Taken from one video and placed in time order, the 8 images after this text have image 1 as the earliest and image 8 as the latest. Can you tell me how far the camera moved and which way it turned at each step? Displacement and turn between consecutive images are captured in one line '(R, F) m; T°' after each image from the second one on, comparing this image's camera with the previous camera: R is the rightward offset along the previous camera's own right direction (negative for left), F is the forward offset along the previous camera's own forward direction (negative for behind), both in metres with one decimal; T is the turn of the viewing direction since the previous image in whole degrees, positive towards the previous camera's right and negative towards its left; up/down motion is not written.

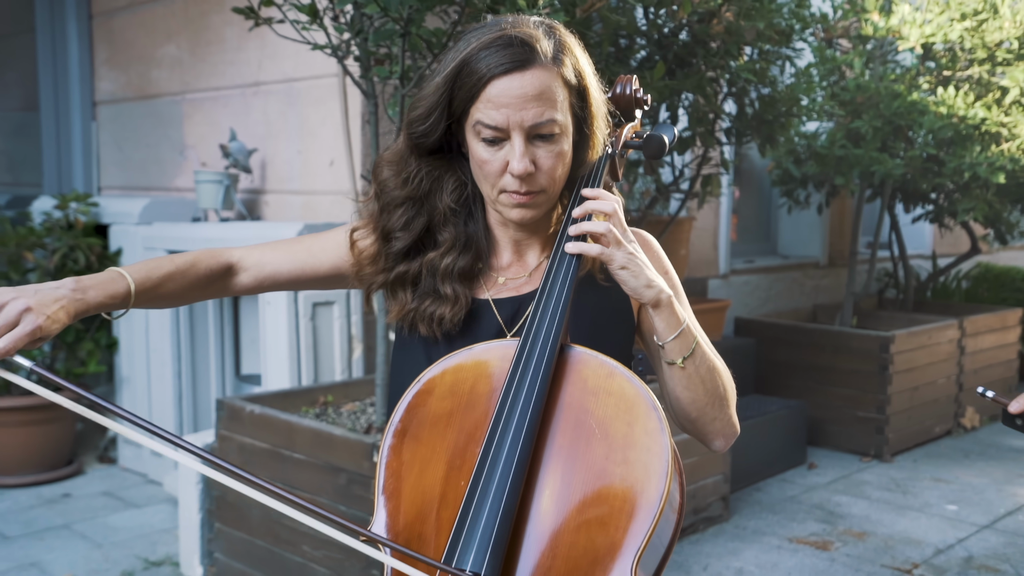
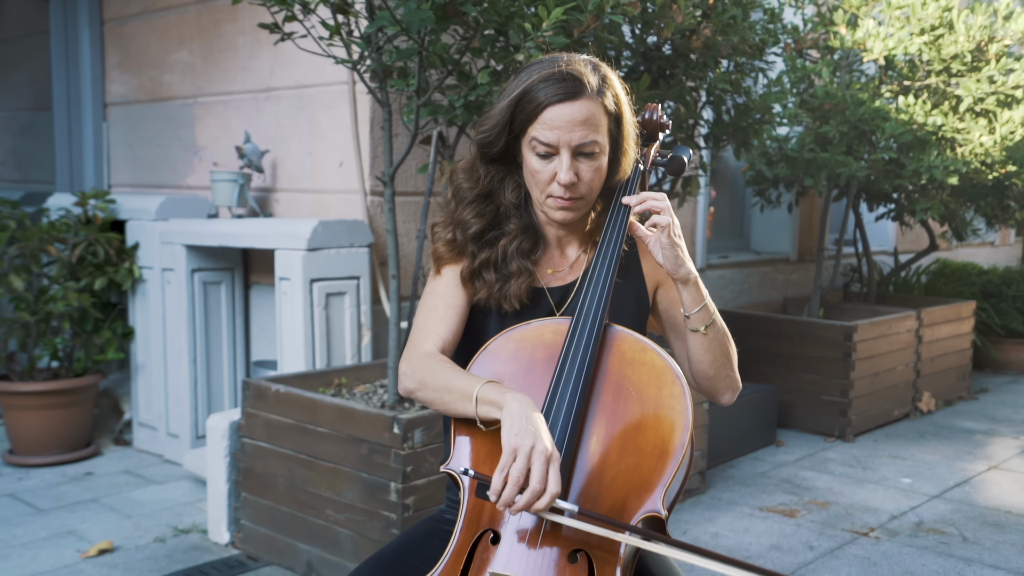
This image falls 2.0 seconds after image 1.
(-0.1, -0.3) m; +2°
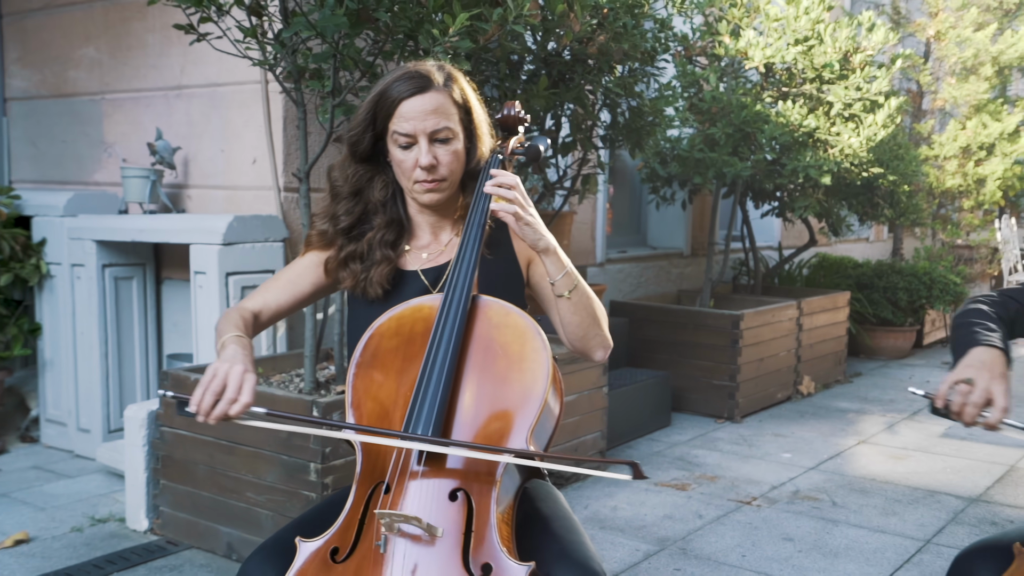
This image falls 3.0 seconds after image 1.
(0.0, -0.2) m; +6°
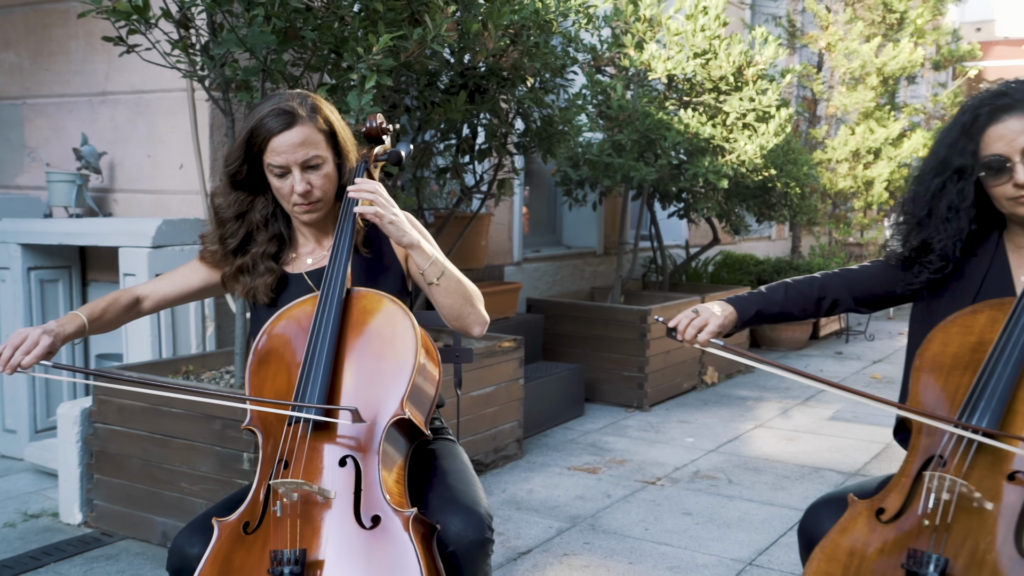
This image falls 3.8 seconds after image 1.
(0.0, -0.2) m; +5°
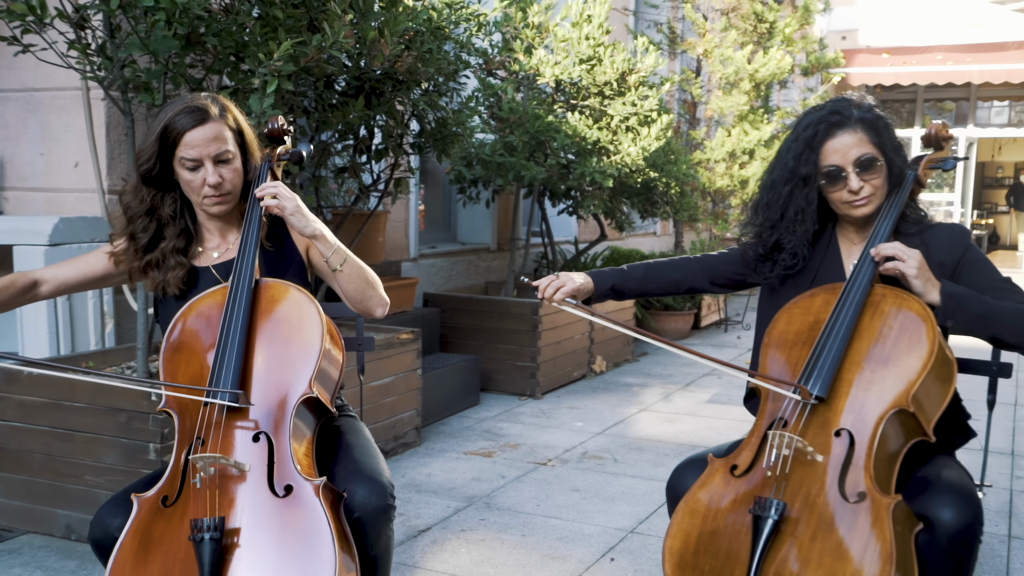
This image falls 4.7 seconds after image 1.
(0.0, -0.2) m; +7°
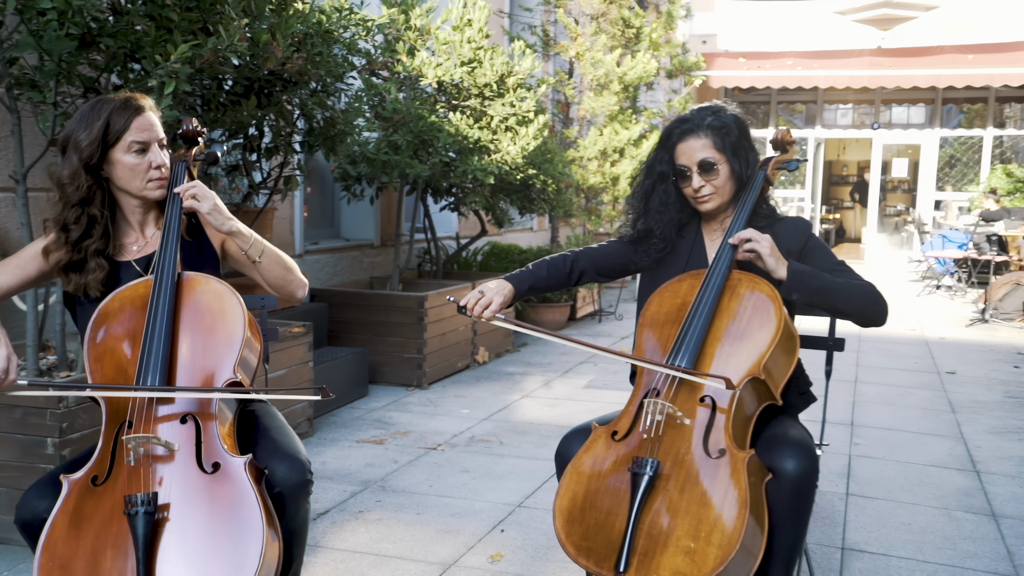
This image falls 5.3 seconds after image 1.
(-0.1, -0.2) m; +8°
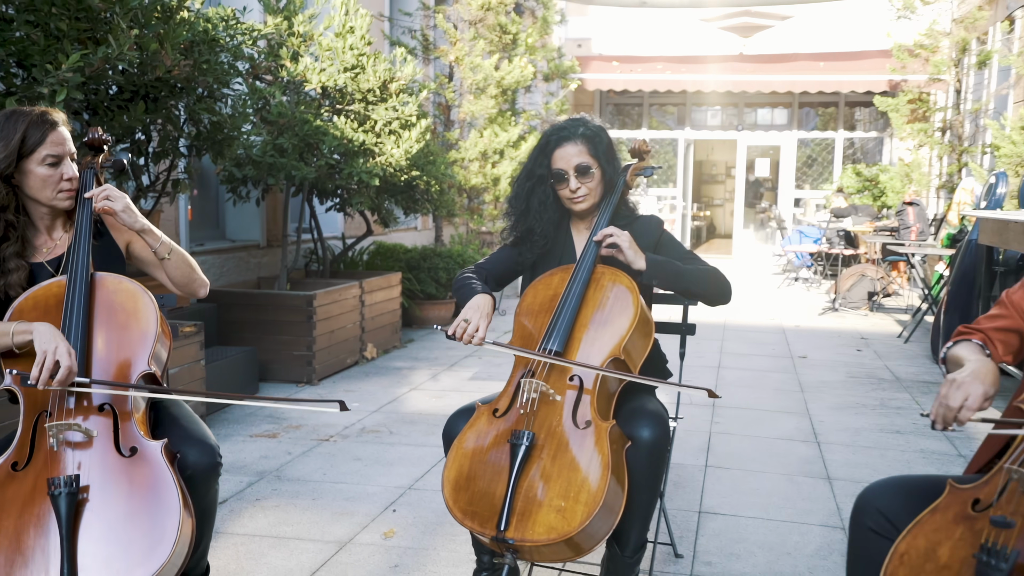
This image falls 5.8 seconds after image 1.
(0.0, -0.3) m; +7°
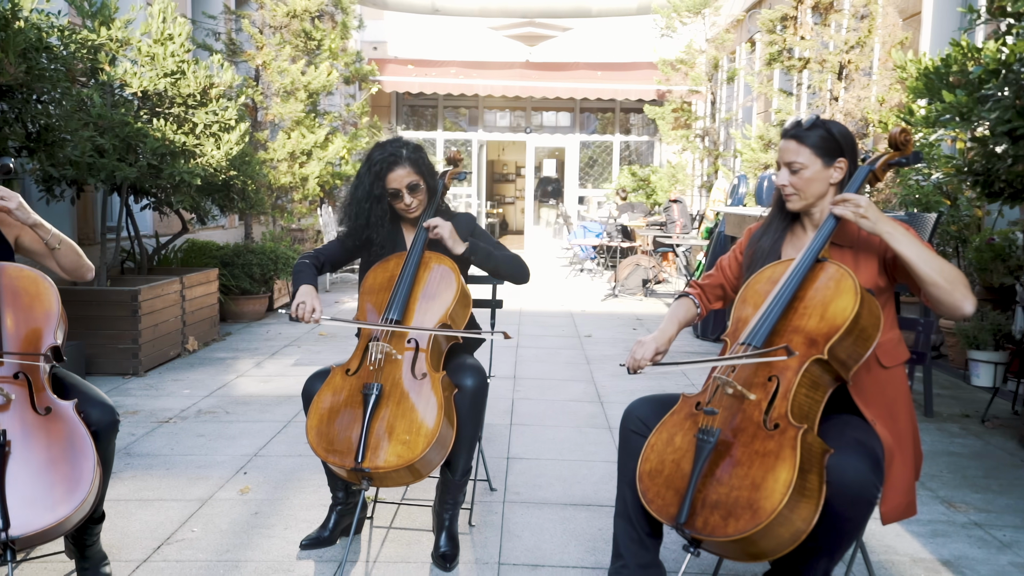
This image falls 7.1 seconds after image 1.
(-0.2, -0.7) m; +13°
